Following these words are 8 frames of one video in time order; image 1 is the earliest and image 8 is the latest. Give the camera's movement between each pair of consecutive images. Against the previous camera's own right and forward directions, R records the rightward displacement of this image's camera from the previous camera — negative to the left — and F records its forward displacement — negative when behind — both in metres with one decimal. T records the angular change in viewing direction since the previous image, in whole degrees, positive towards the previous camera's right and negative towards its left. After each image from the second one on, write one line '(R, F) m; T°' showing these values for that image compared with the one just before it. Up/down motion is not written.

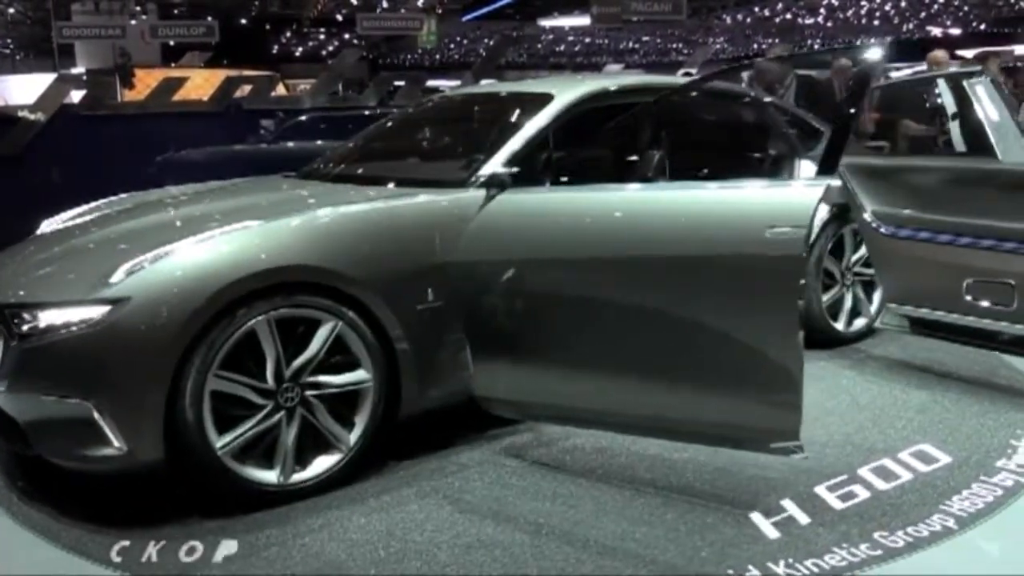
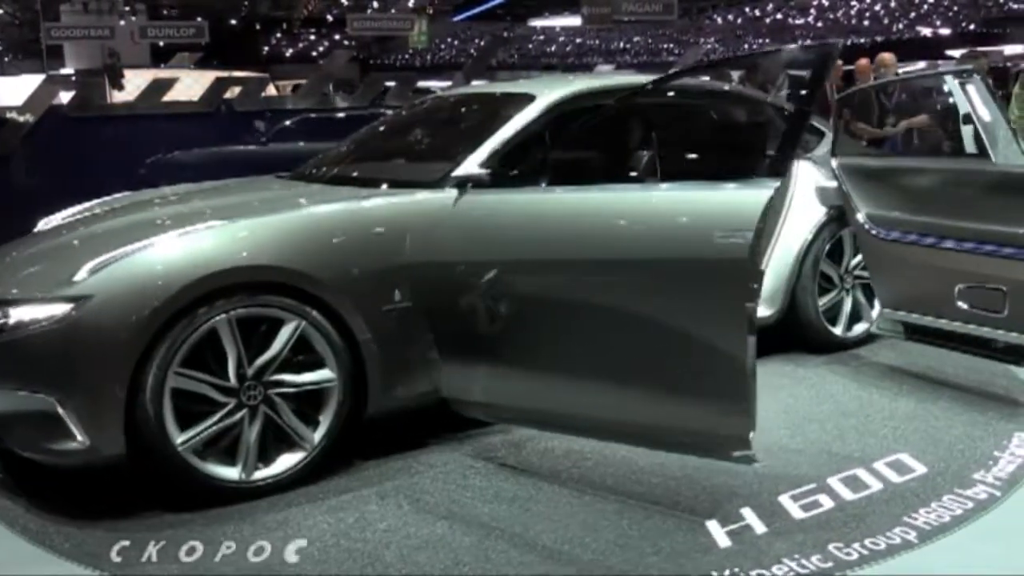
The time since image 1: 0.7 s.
(+0.3, 0.0) m; -4°
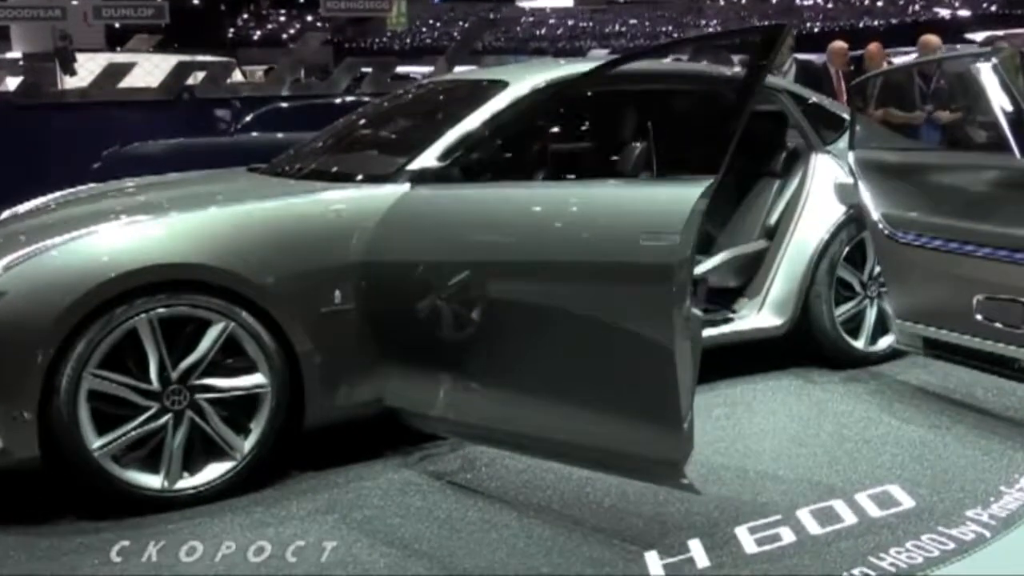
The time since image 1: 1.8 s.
(+0.5, +0.3) m; -6°
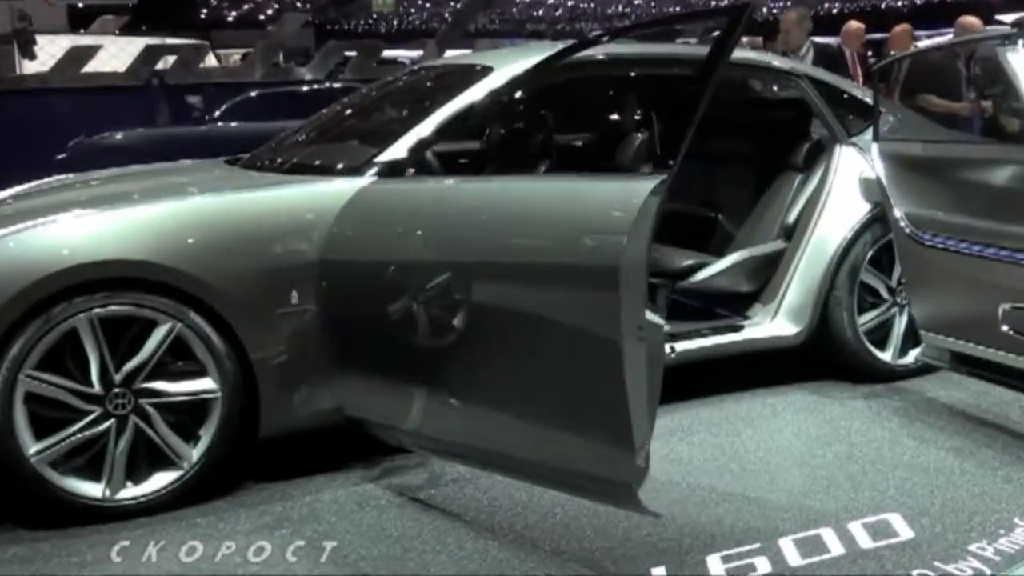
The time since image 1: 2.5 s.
(+0.3, +0.3) m; -4°
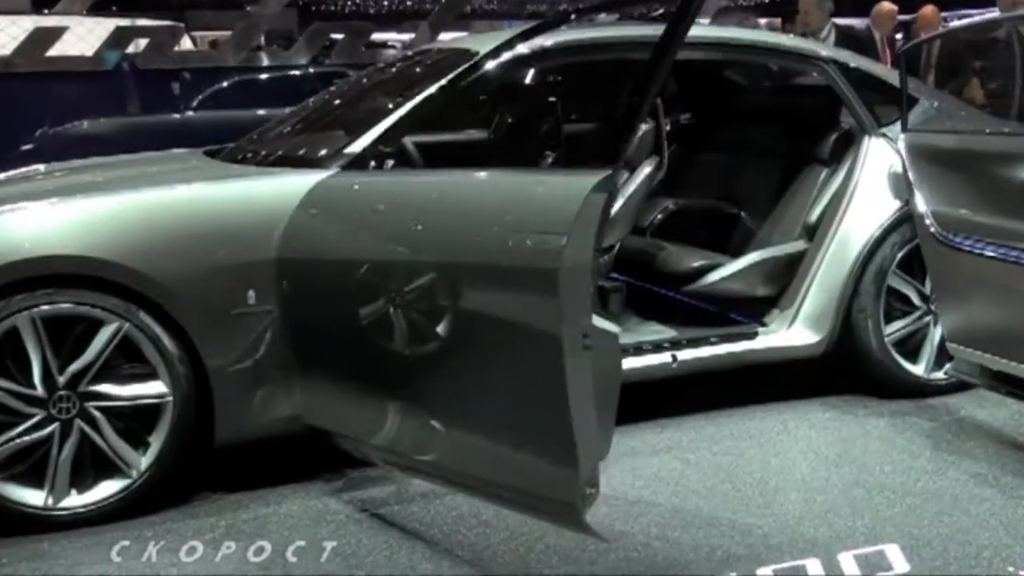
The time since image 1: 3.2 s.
(+0.3, +0.3) m; -4°
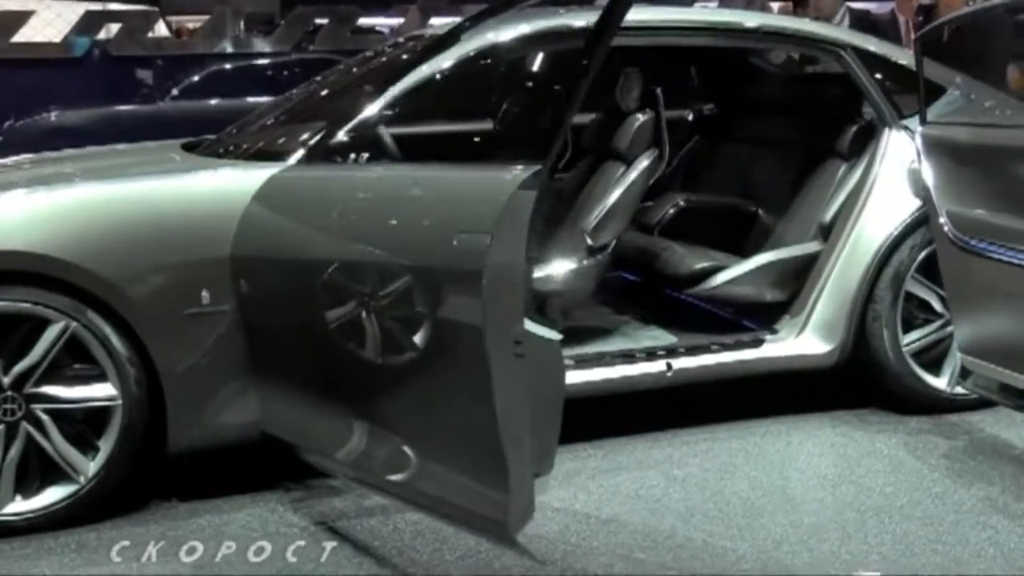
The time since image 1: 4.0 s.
(+0.3, +0.2) m; -4°
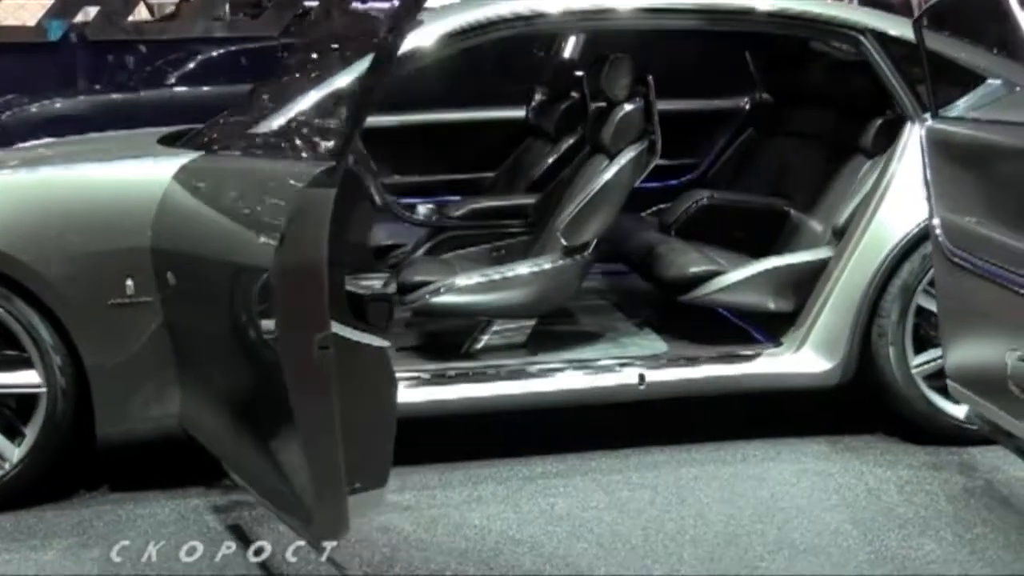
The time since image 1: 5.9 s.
(+0.6, +0.2) m; -10°
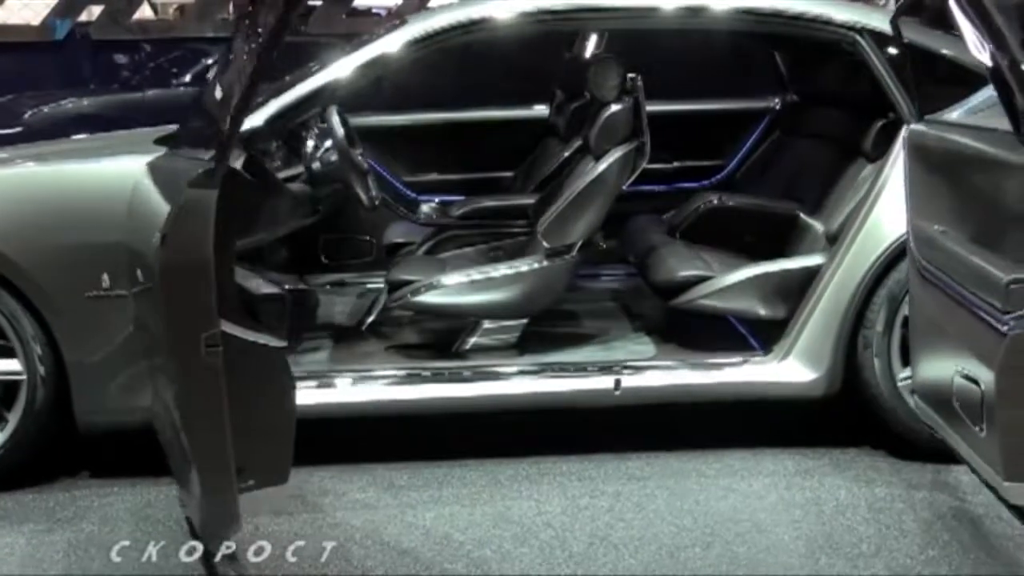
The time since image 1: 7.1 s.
(+0.4, 0.0) m; -6°
